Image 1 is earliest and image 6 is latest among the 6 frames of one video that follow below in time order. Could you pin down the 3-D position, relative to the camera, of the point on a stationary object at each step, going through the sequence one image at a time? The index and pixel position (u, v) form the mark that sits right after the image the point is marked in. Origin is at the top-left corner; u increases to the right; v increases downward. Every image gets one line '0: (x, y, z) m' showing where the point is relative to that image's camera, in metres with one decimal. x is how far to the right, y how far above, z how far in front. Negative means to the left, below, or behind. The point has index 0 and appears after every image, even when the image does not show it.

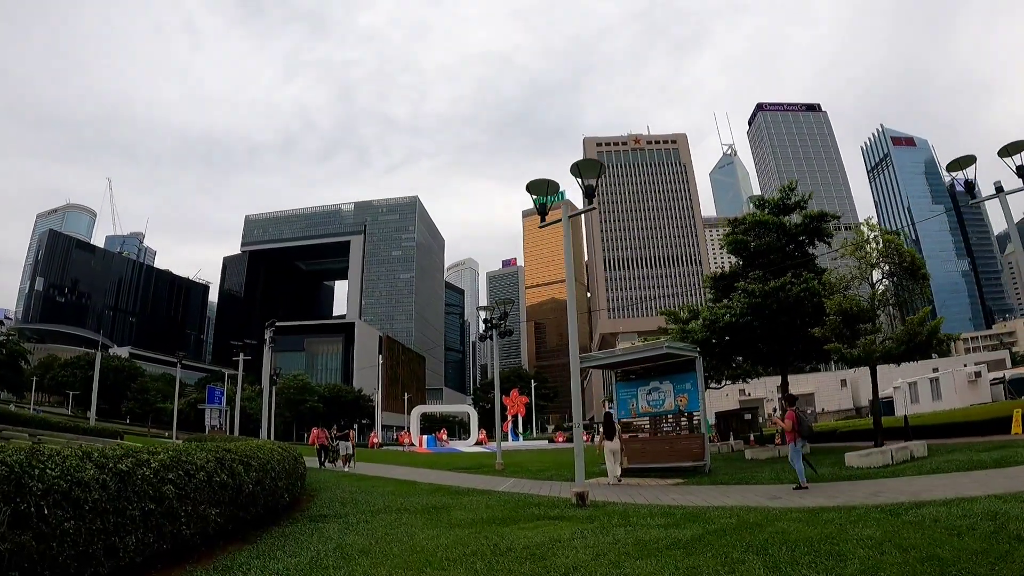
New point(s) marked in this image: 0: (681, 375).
0: (+4.2, -2.1, +15.4) m
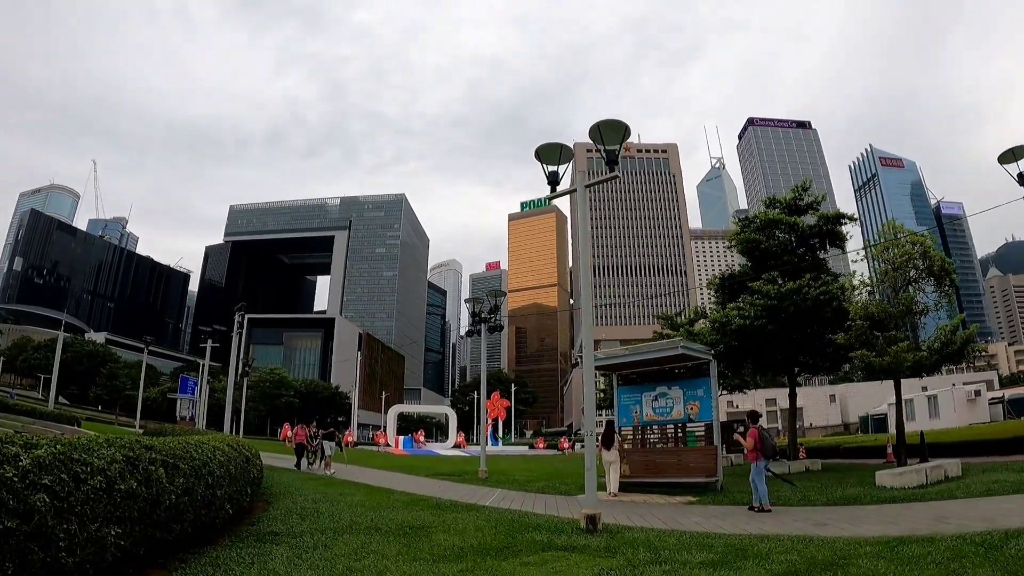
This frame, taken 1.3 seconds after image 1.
0: (+4.1, -2.0, +13.8) m
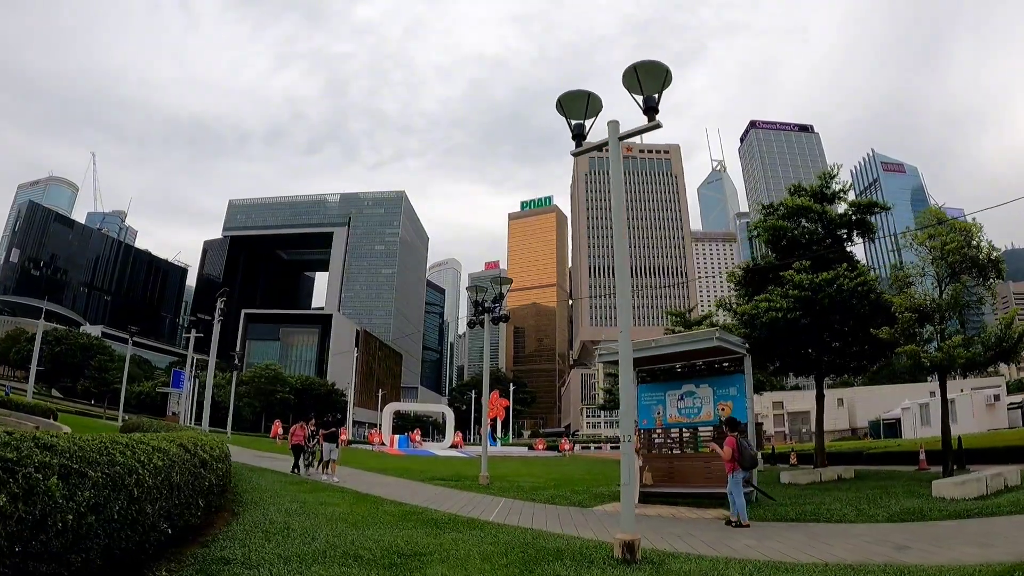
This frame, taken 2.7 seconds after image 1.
0: (+4.2, -1.8, +12.2) m
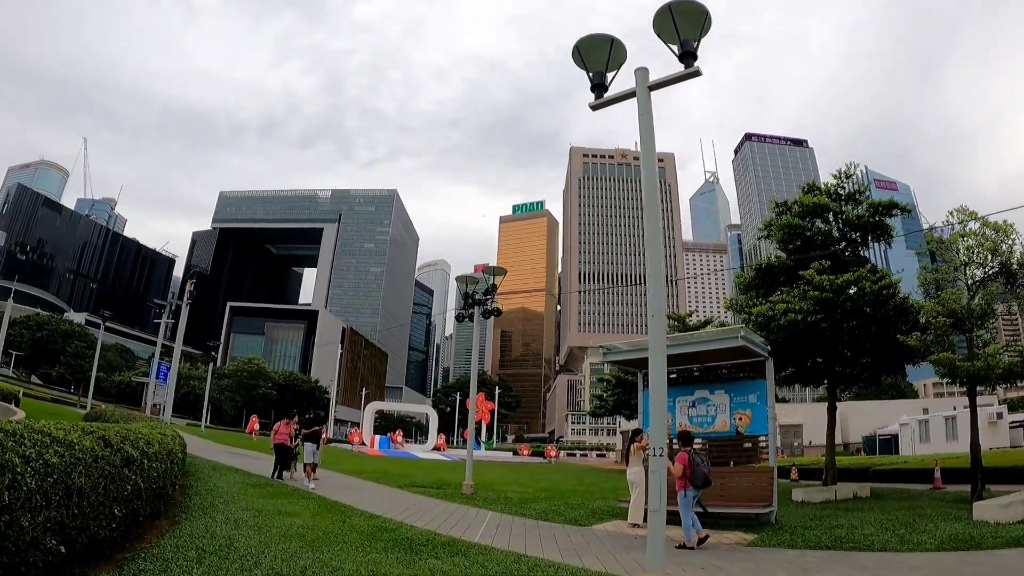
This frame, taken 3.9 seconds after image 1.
0: (+4.1, -1.7, +11.0) m
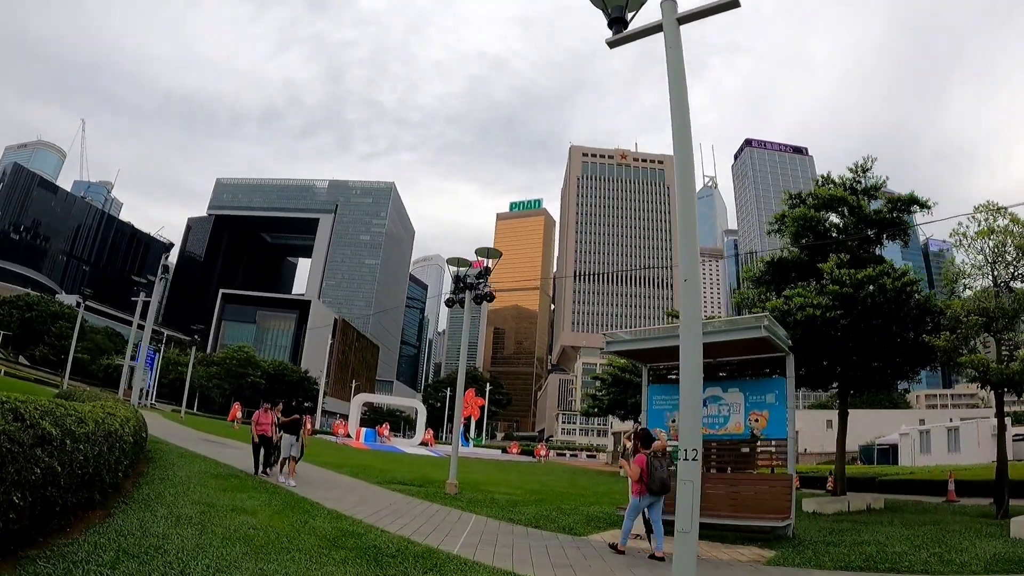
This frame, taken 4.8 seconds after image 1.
0: (+4.0, -1.5, +9.9) m
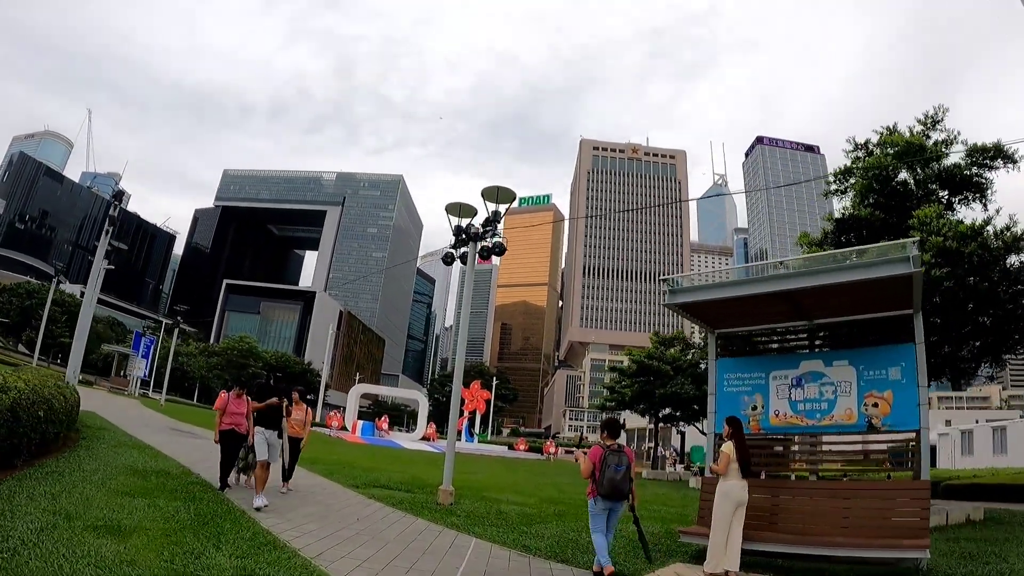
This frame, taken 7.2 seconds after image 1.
0: (+4.2, -0.8, +7.1) m
